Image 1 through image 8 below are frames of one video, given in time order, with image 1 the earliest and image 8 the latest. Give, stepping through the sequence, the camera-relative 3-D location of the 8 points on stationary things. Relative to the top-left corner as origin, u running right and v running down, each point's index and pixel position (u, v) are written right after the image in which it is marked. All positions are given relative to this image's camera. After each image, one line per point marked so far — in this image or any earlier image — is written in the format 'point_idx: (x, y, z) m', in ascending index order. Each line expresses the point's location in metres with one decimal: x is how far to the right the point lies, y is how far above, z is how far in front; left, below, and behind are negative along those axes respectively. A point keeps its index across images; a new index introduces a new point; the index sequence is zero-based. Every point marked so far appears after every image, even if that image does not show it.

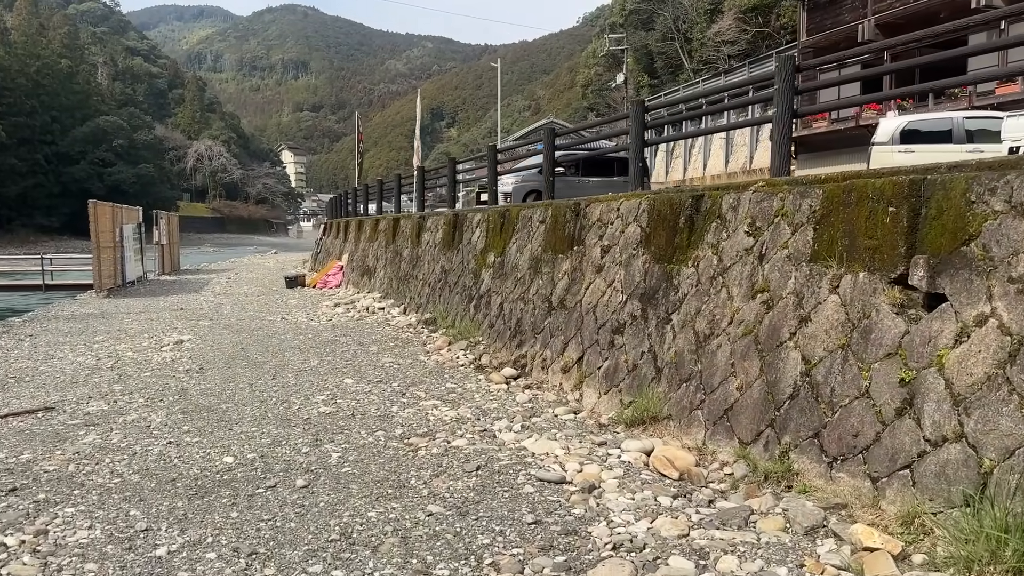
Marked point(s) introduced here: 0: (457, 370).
0: (-0.5, -0.8, +7.4) m
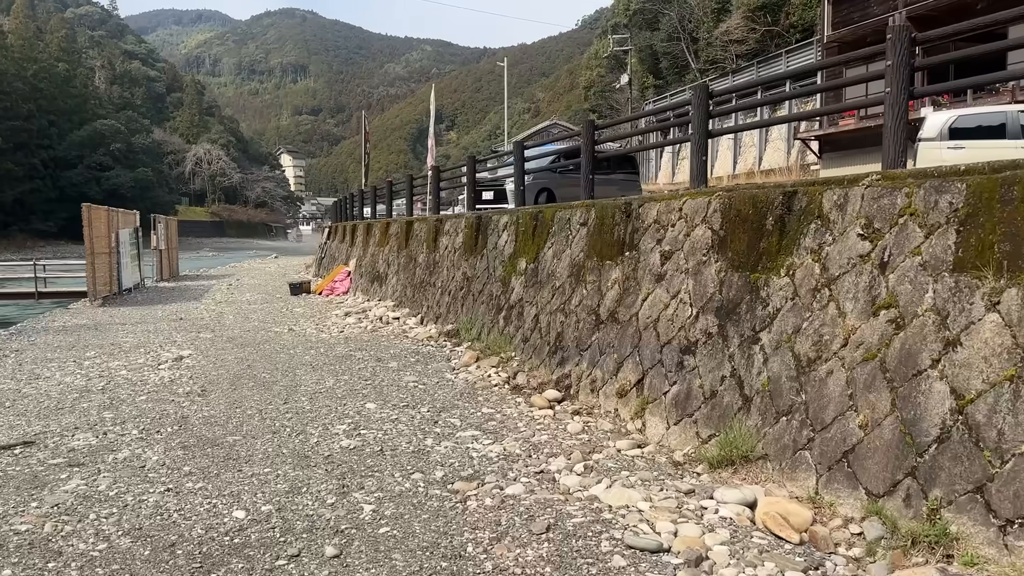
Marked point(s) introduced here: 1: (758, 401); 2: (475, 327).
0: (-0.2, -0.8, +6.6) m
1: (+1.3, -0.6, +4.3) m
2: (-0.4, -0.4, +8.5) m
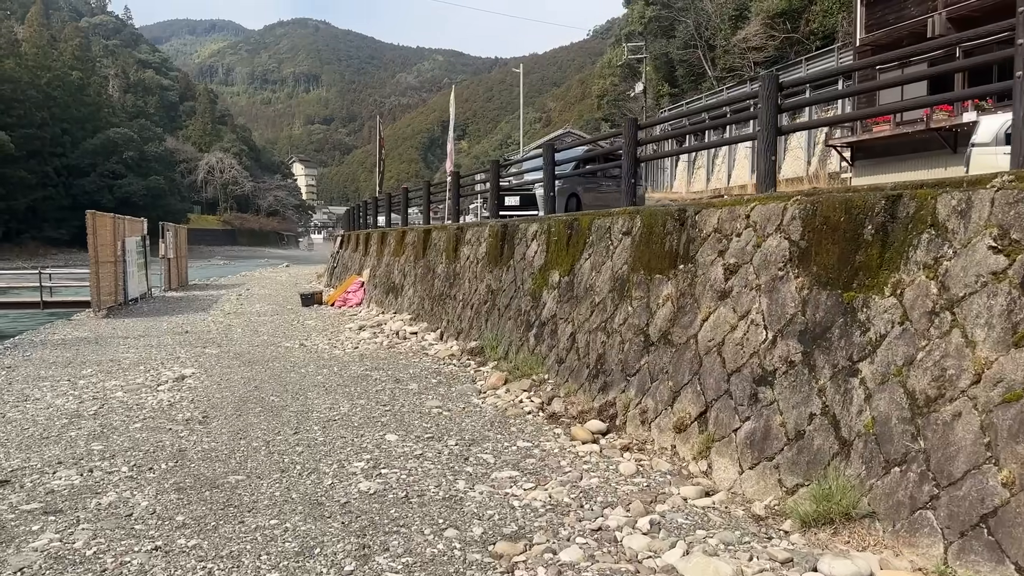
0: (+0.1, -1.0, +5.9) m
1: (+1.6, -0.7, +3.6) m
2: (-0.1, -0.6, +7.8) m
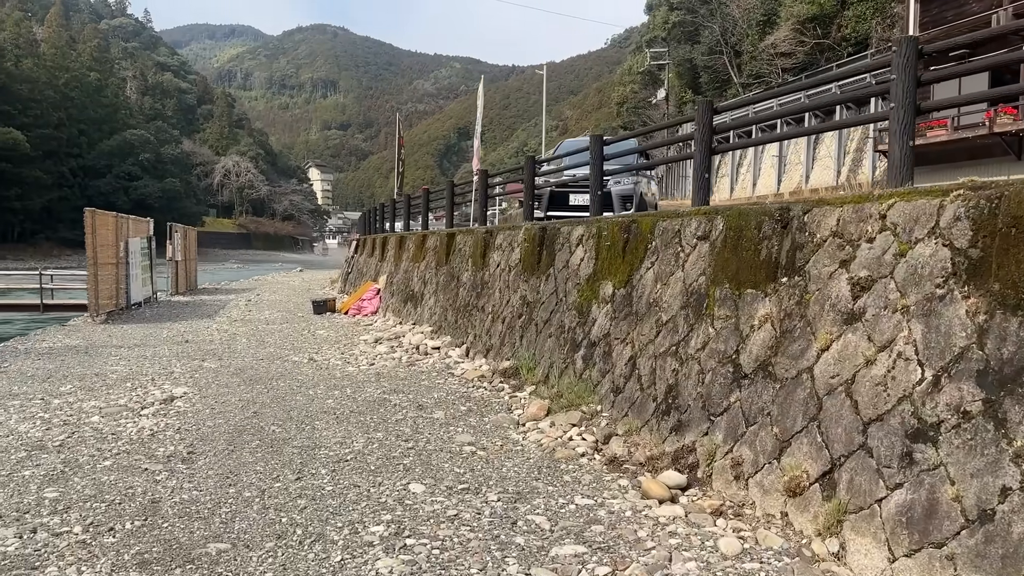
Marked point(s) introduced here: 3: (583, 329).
0: (+0.4, -1.0, +4.8) m
1: (+1.8, -0.8, +2.5) m
2: (+0.2, -0.7, +6.7) m
3: (+0.6, -0.3, +6.3) m
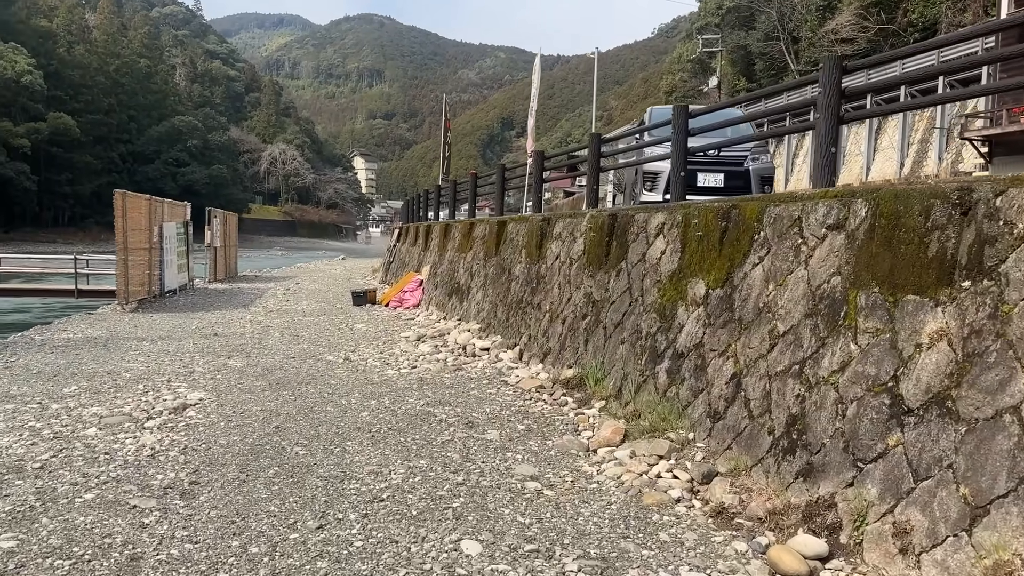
0: (+0.8, -1.1, +3.8) m
1: (+2.1, -0.9, +1.4) m
2: (+0.7, -0.6, +5.7) m
3: (+1.0, -0.3, +5.3) m
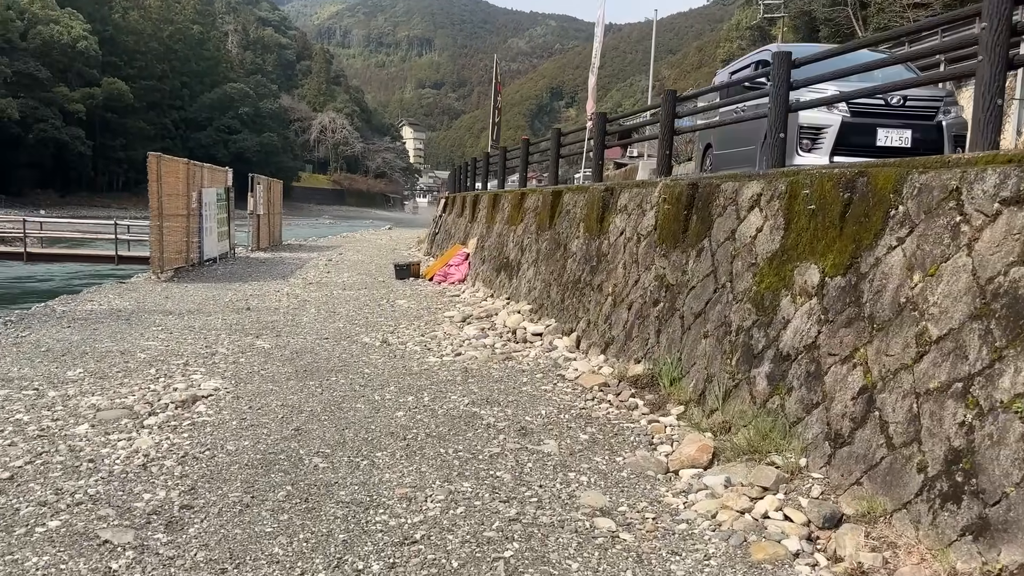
0: (+1.0, -1.0, +2.9) m
1: (+2.2, -0.9, +0.4) m
2: (+1.1, -0.5, +4.8) m
3: (+1.4, -0.2, +4.3) m
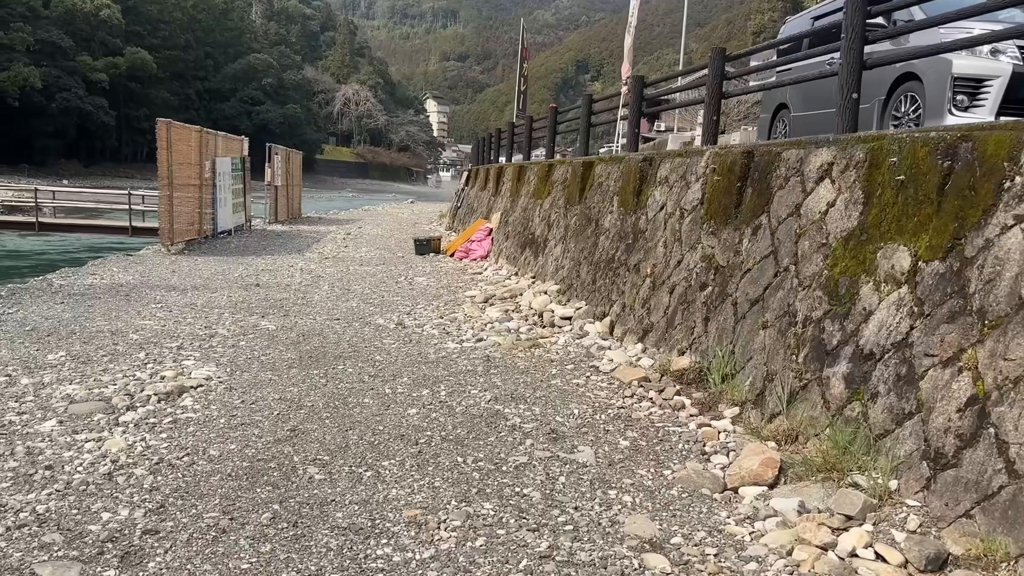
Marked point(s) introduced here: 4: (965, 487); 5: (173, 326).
0: (+1.1, -1.0, +2.3) m
1: (+2.2, -1.0, -0.2) m
2: (+1.2, -0.4, +4.2) m
3: (+1.5, -0.2, +3.7) m
4: (+1.5, -0.7, +2.7) m
5: (-2.6, -0.3, +6.2) m
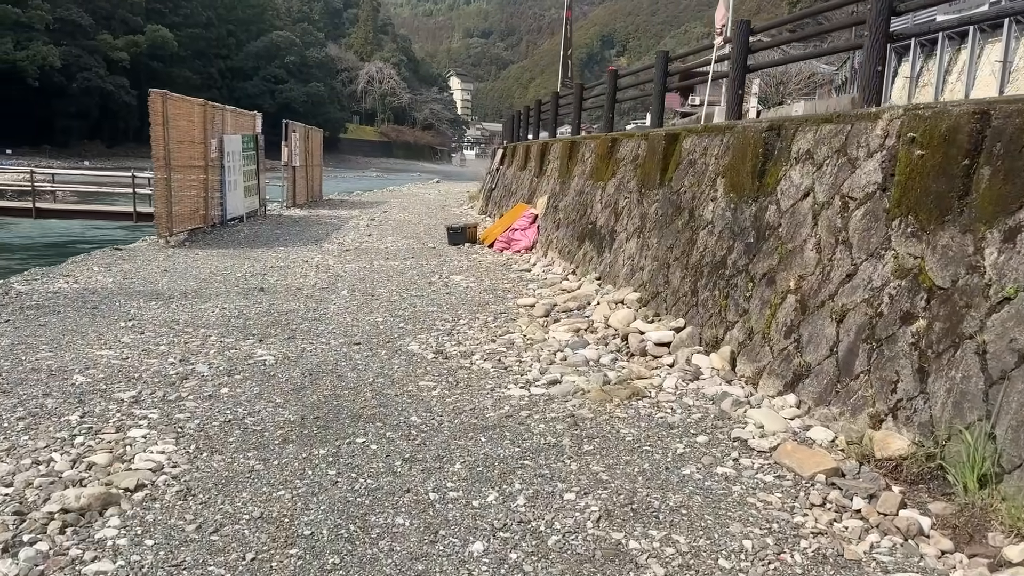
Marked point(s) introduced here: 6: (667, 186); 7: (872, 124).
0: (+1.4, -1.2, +0.6) m
1: (+2.5, -1.3, -1.9) m
2: (+1.6, -0.6, +2.5) m
3: (+1.9, -0.3, +2.0) m
4: (+1.9, -0.9, +1.0) m
5: (-2.1, -0.4, +4.6) m
6: (+1.2, +0.8, +6.5) m
7: (+1.8, +0.8, +3.9) m
